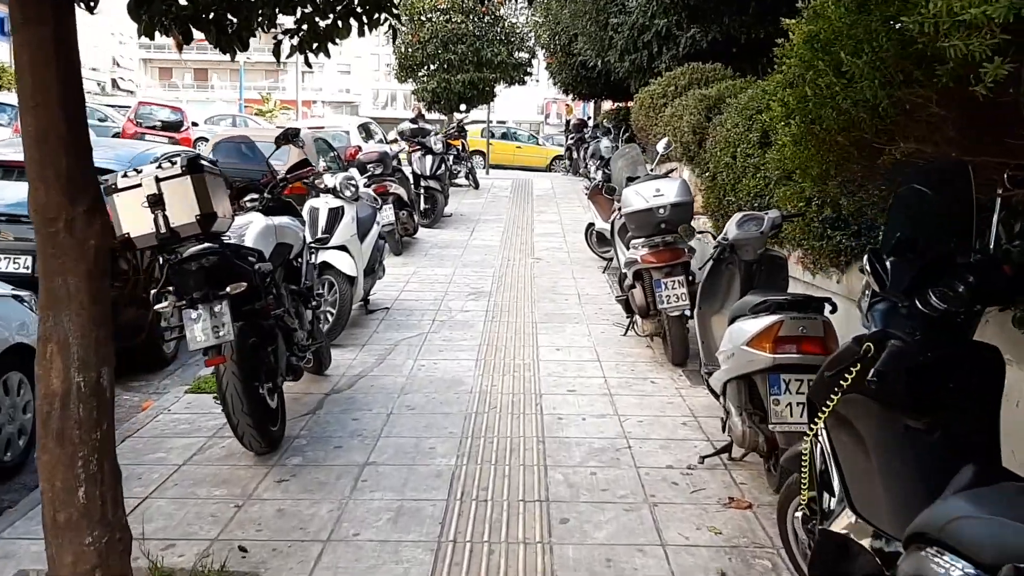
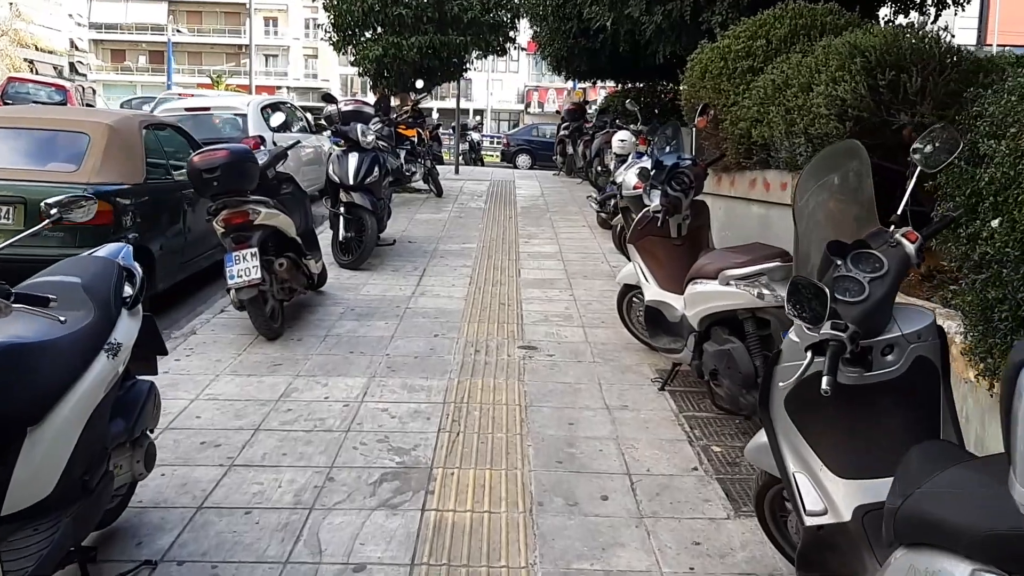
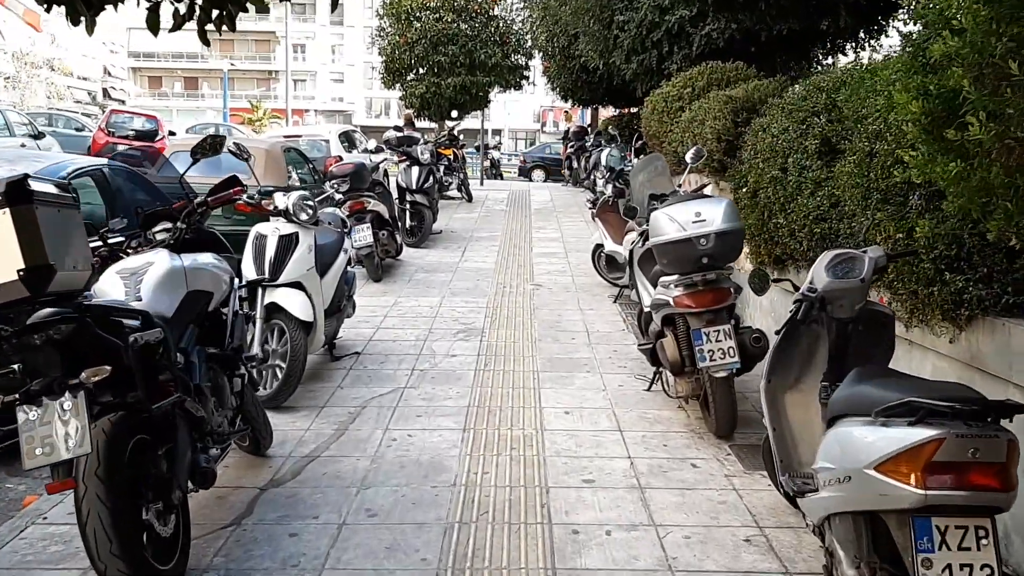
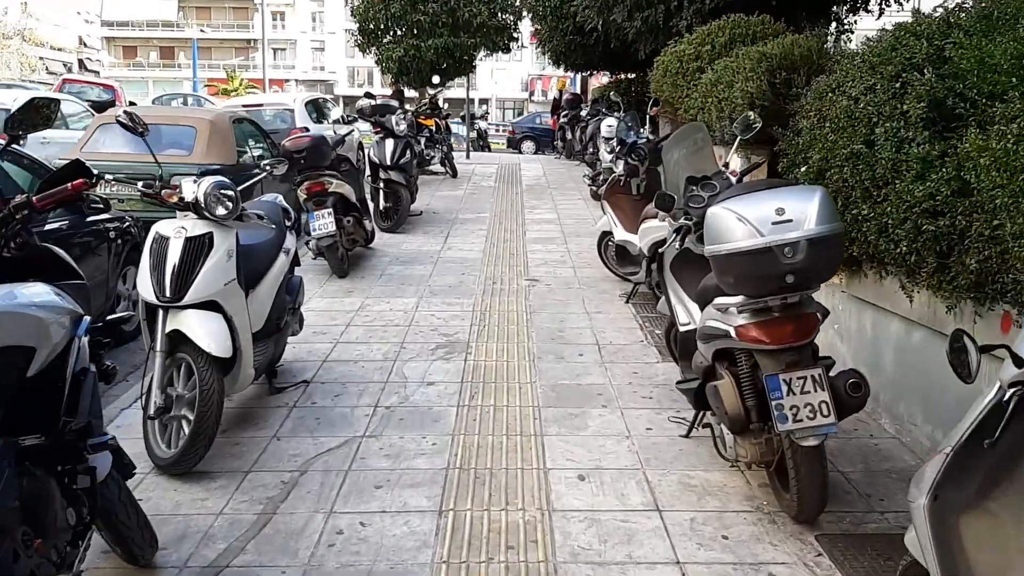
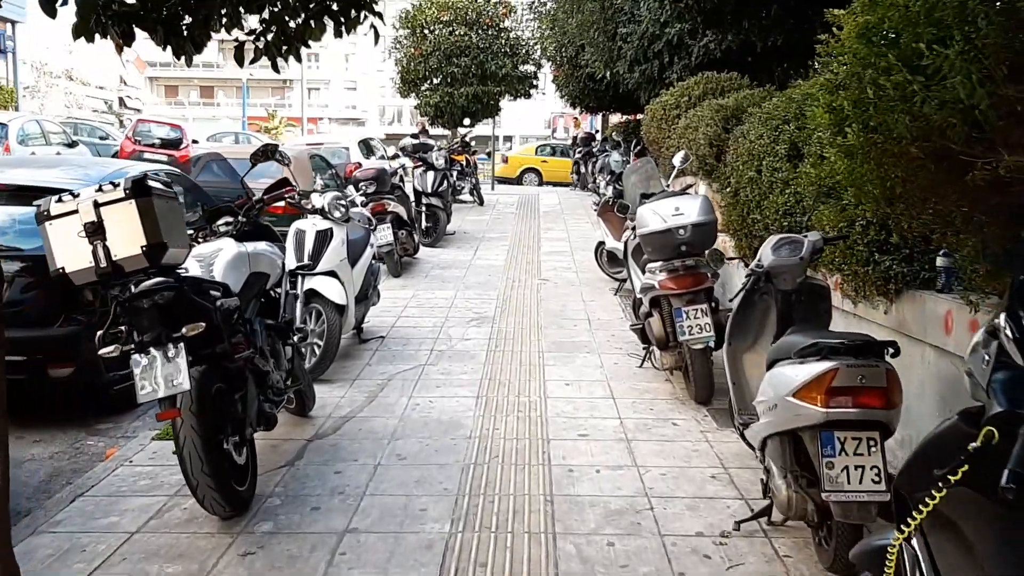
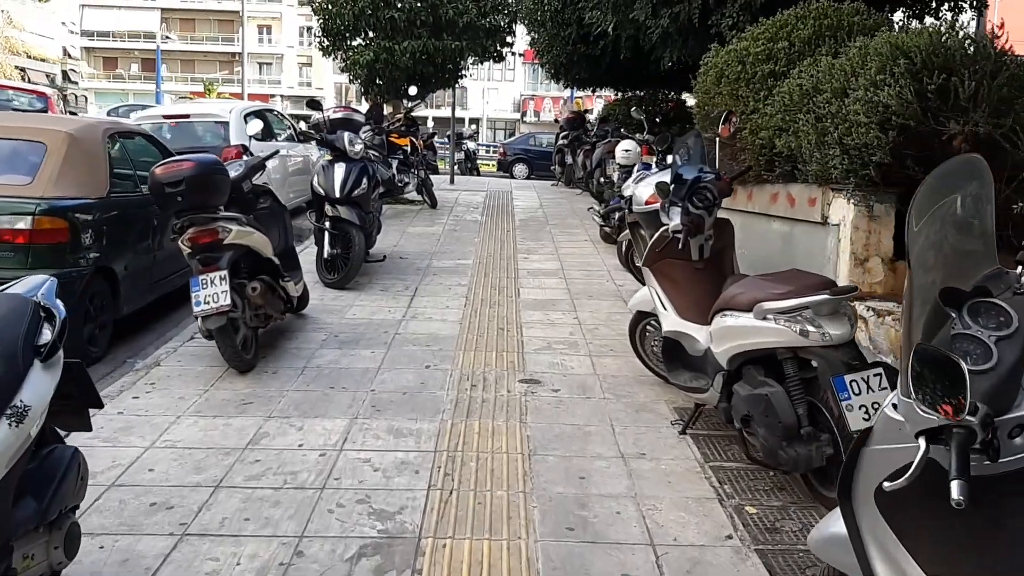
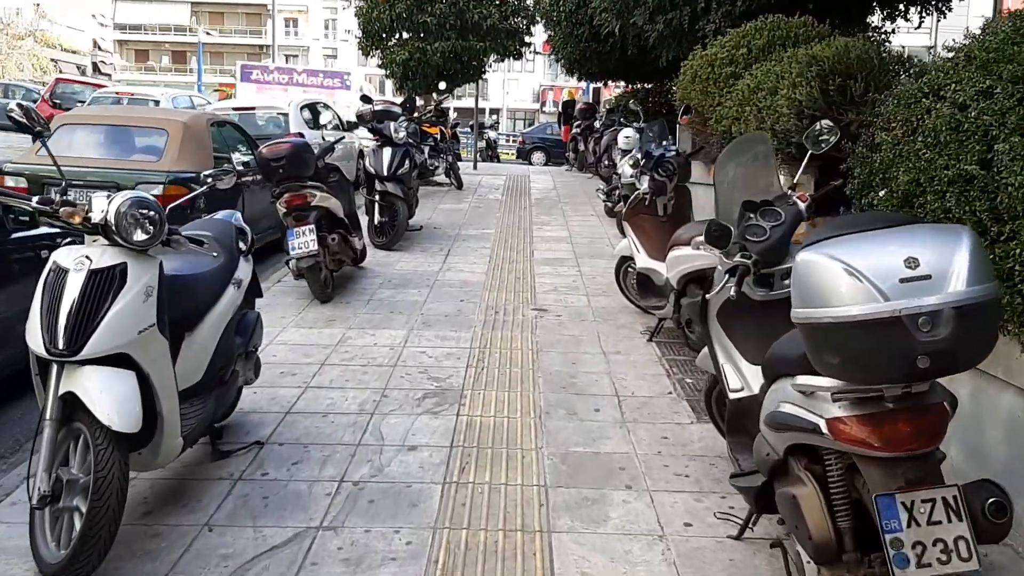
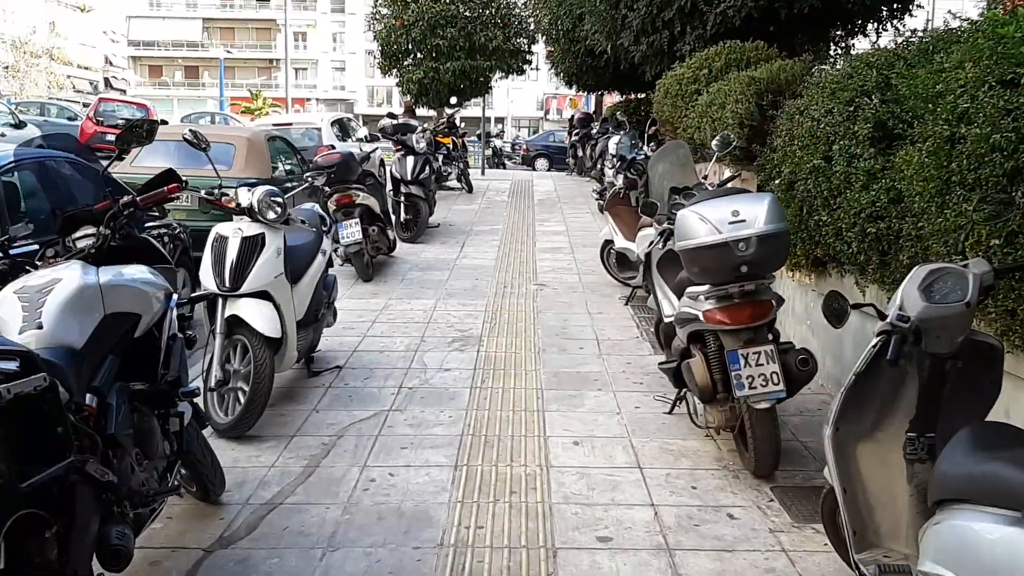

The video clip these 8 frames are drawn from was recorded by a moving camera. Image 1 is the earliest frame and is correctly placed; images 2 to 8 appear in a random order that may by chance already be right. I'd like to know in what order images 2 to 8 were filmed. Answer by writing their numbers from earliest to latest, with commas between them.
5, 3, 8, 4, 7, 2, 6
